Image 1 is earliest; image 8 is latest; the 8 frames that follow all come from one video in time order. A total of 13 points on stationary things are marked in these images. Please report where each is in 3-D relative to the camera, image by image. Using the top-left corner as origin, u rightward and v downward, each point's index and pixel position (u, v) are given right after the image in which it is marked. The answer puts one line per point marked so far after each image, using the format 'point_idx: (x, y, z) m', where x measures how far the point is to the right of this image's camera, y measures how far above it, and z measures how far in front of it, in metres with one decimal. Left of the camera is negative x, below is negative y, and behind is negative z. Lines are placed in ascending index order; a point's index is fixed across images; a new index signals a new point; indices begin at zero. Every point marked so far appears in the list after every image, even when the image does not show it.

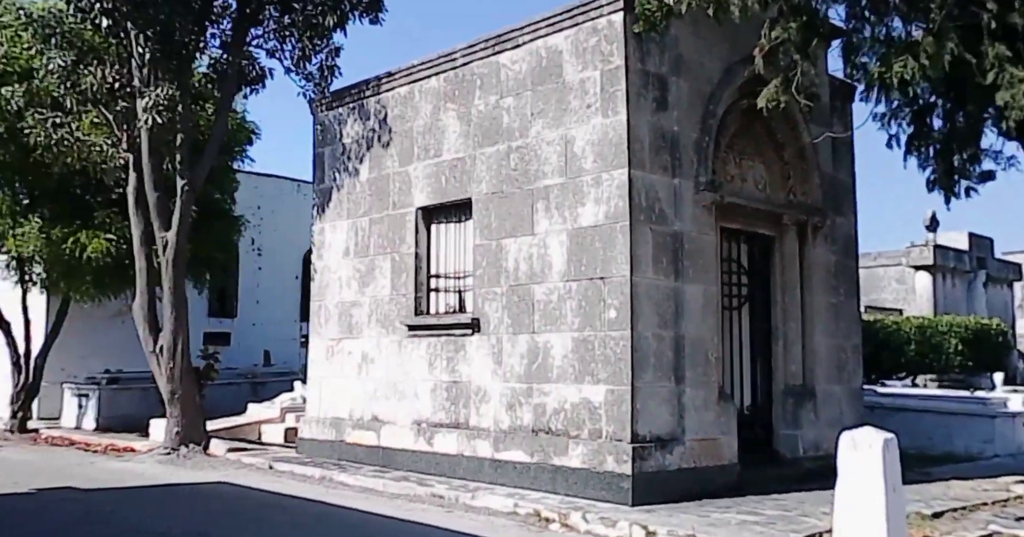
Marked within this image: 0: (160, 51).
0: (-5.2, +3.2, +13.2) m
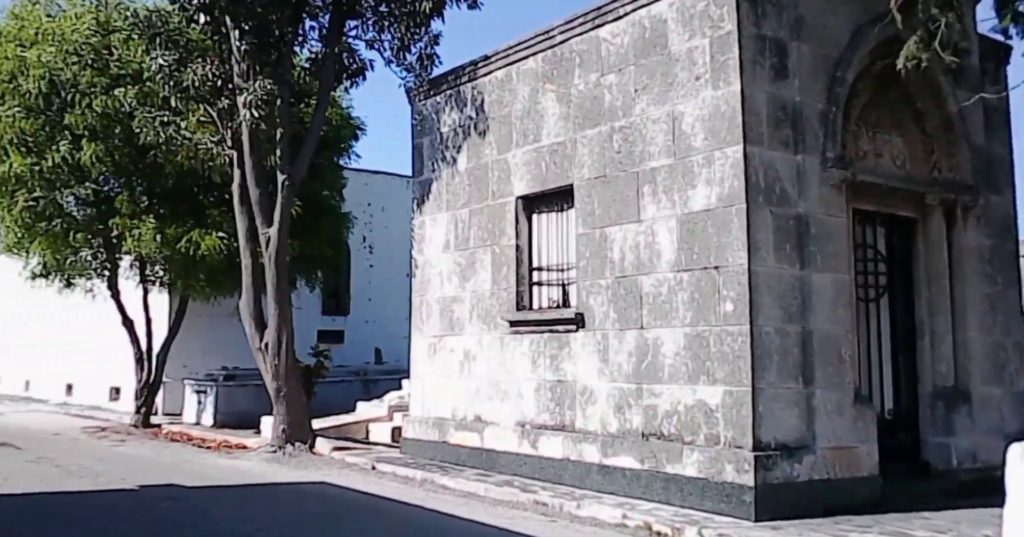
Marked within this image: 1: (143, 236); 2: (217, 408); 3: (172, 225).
0: (-3.7, +3.2, +13.0) m
1: (-6.7, +0.6, +16.2) m
2: (-6.3, -3.0, +19.0) m
3: (-6.3, +0.8, +16.5) m
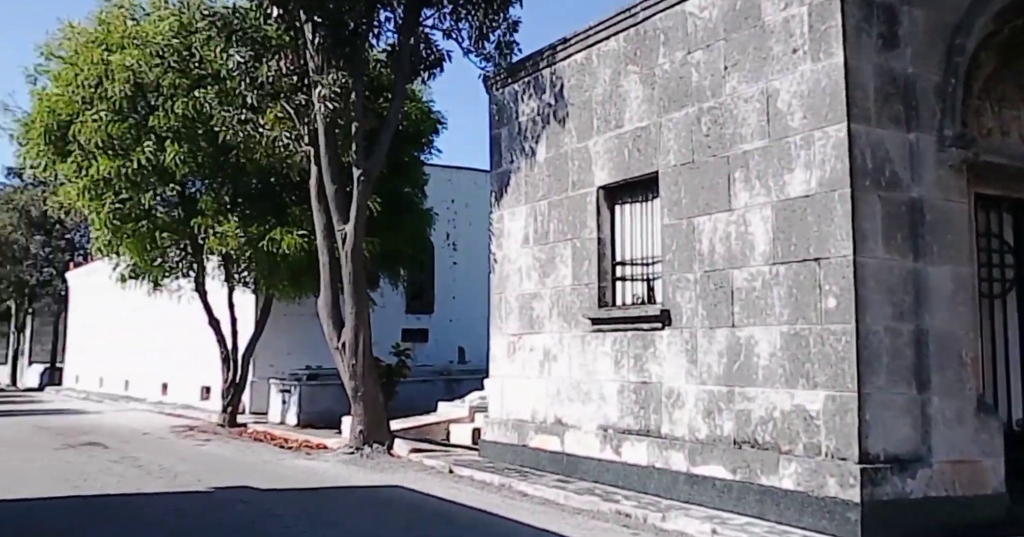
0: (-2.6, +3.3, +12.7) m
1: (-5.2, +0.6, +16.2) m
2: (-4.5, -3.0, +18.9) m
3: (-4.8, +0.8, +16.5) m
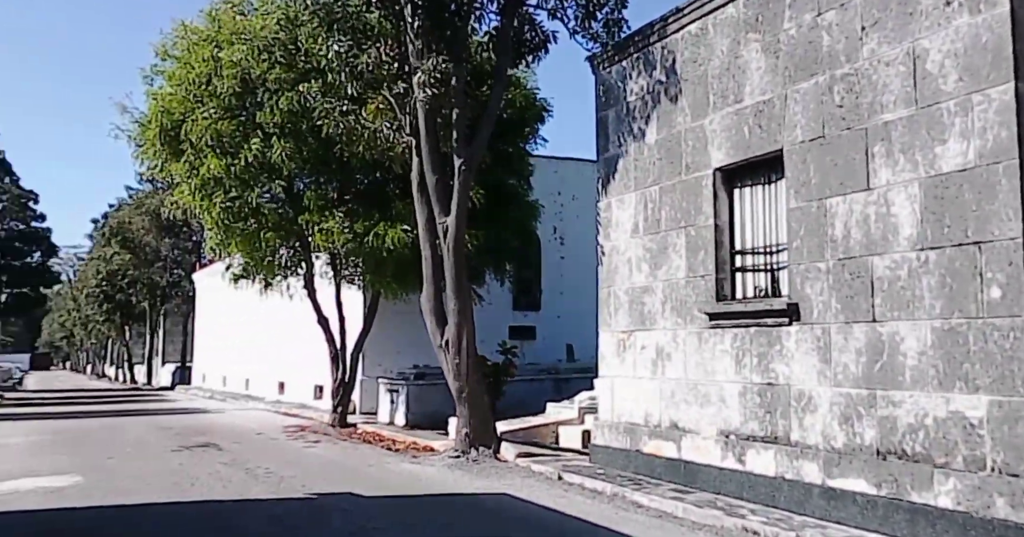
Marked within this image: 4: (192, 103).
0: (-1.1, +3.4, +12.2) m
1: (-3.3, +0.7, +16.0) m
2: (-2.2, -2.9, +18.6) m
3: (-2.8, +0.9, +16.2) m
4: (-5.8, +3.1, +16.4) m
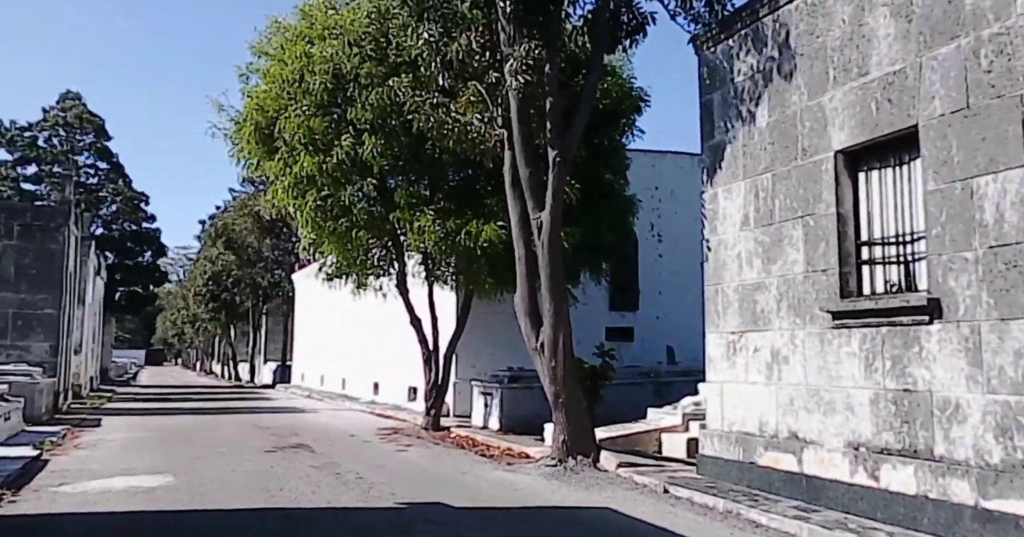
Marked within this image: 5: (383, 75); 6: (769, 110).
0: (+0.1, +3.4, +11.6) m
1: (-1.6, +0.7, +15.6) m
2: (-0.2, -2.9, +18.0) m
3: (-1.1, +0.9, +15.8) m
4: (-4.1, +3.1, +16.3) m
5: (-2.2, +3.4, +15.5) m
6: (+2.9, +1.8, +10.0) m
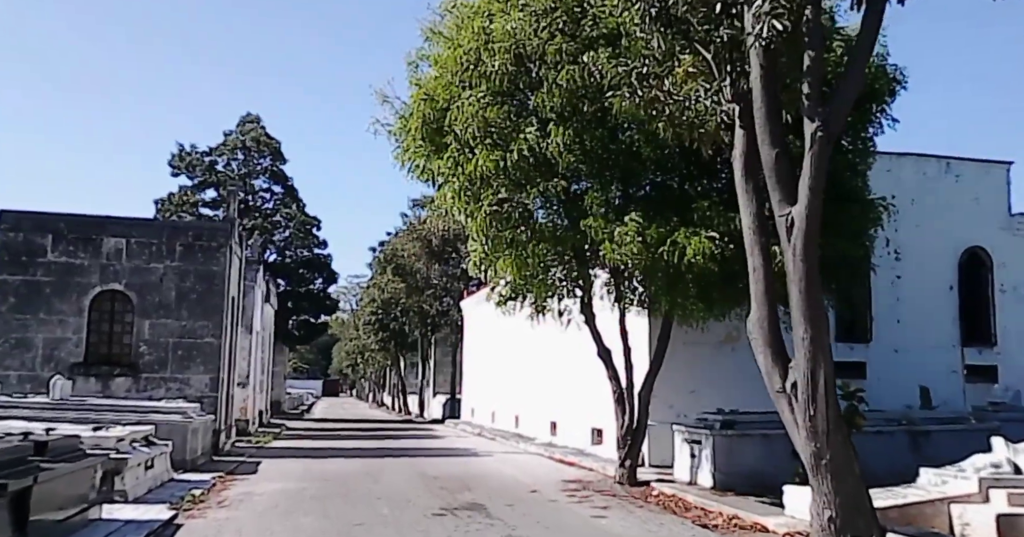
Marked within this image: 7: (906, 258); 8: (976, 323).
0: (+2.4, +3.3, +8.6) m
1: (+1.5, +0.4, +12.7) m
2: (+3.3, -3.2, +14.8) m
3: (+2.0, +0.6, +12.9) m
4: (-0.8, +2.8, +14.0) m
5: (+0.8, +3.1, +12.9) m
6: (+4.9, +1.7, +6.5) m
7: (+8.1, +0.2, +18.2) m
8: (+10.6, -1.3, +20.0) m
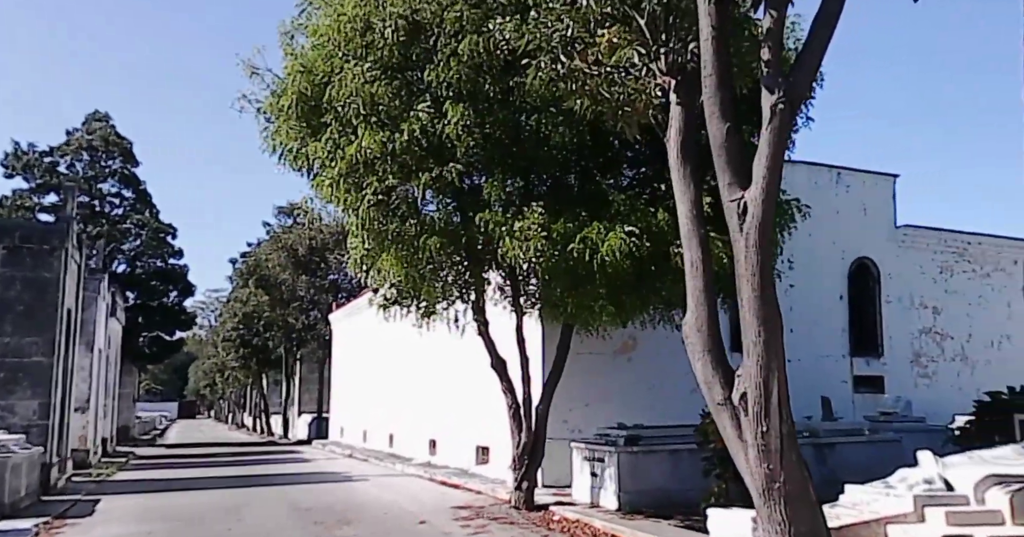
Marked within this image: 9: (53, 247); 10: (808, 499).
0: (+1.7, +3.3, +7.5) m
1: (+0.1, +0.4, +11.4) m
2: (+1.6, -3.3, +13.6) m
3: (+0.6, +0.6, +11.6) m
4: (-2.4, +2.7, +12.3) m
5: (-0.6, +3.0, +11.5) m
6: (+4.4, +1.8, +5.7) m
7: (+5.8, +0.1, +17.8) m
8: (+8.0, -1.4, +19.9) m
9: (-9.6, +0.4, +18.7) m
10: (+2.6, -2.0, +7.9) m
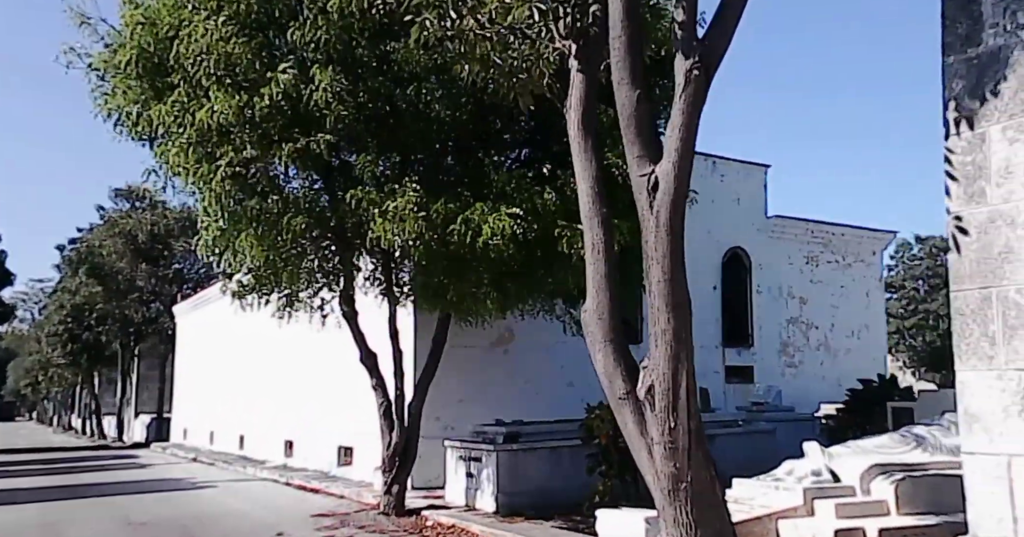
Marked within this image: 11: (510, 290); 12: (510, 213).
0: (+0.9, +3.5, +6.7) m
1: (-1.3, +0.6, +10.3) m
2: (-0.2, -3.1, +12.8) m
3: (-0.8, +0.8, +10.6) m
4: (-3.9, +2.9, +10.7) m
5: (-2.0, +3.2, +10.2) m
6: (+3.9, +1.9, +5.4) m
7: (+3.3, +0.3, +17.5) m
8: (+5.1, -1.2, +20.0) m
9: (-12.1, +0.8, +15.9) m
10: (+1.7, -1.8, +7.2) m
11: (0.0, -0.2, +11.3) m
12: (0.0, +0.7, +10.4) m
